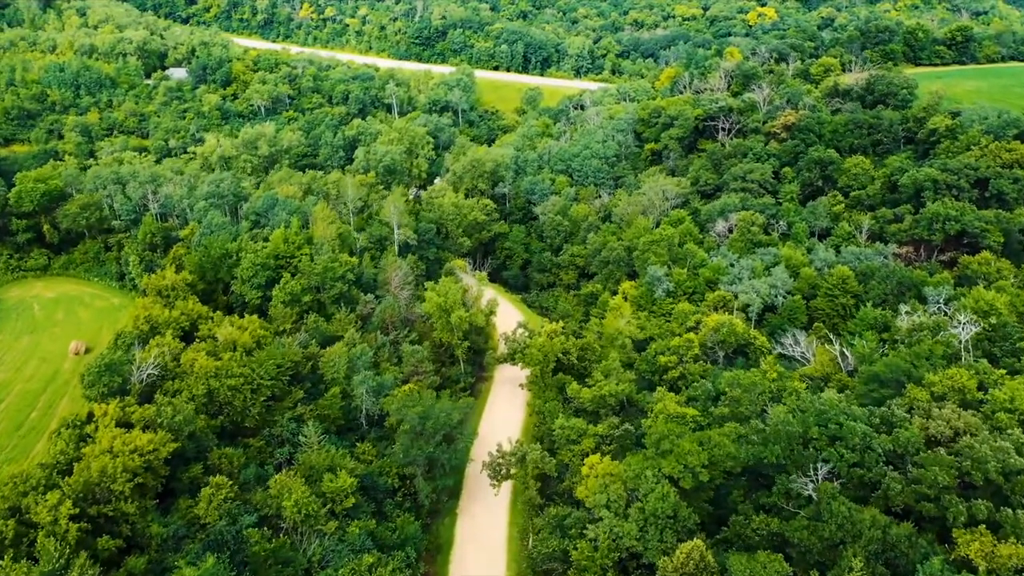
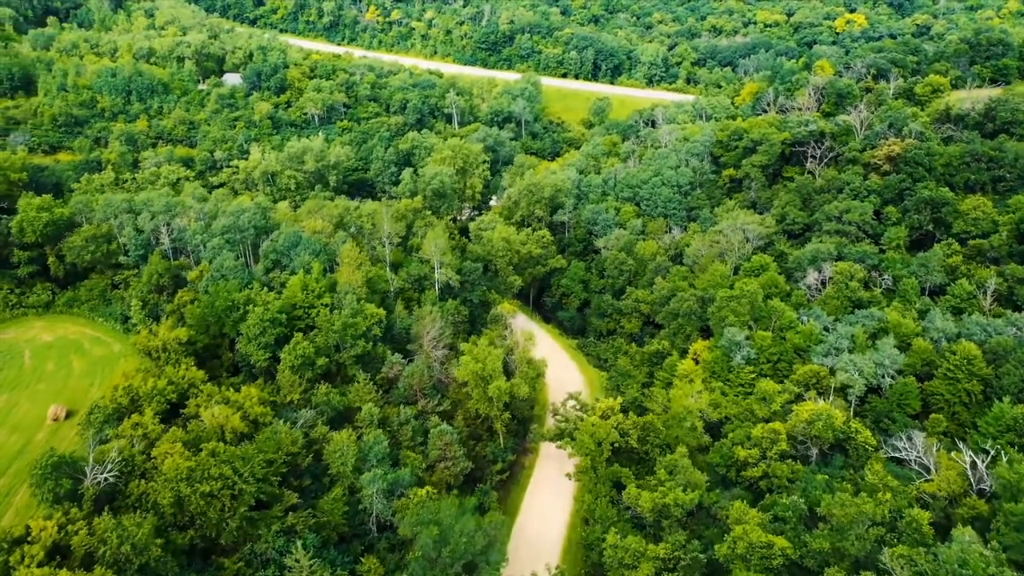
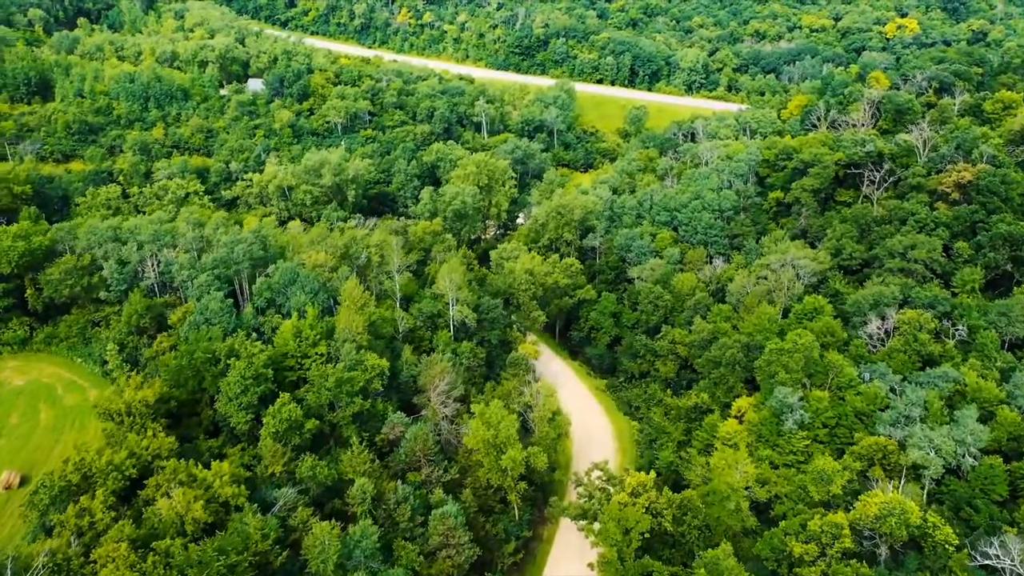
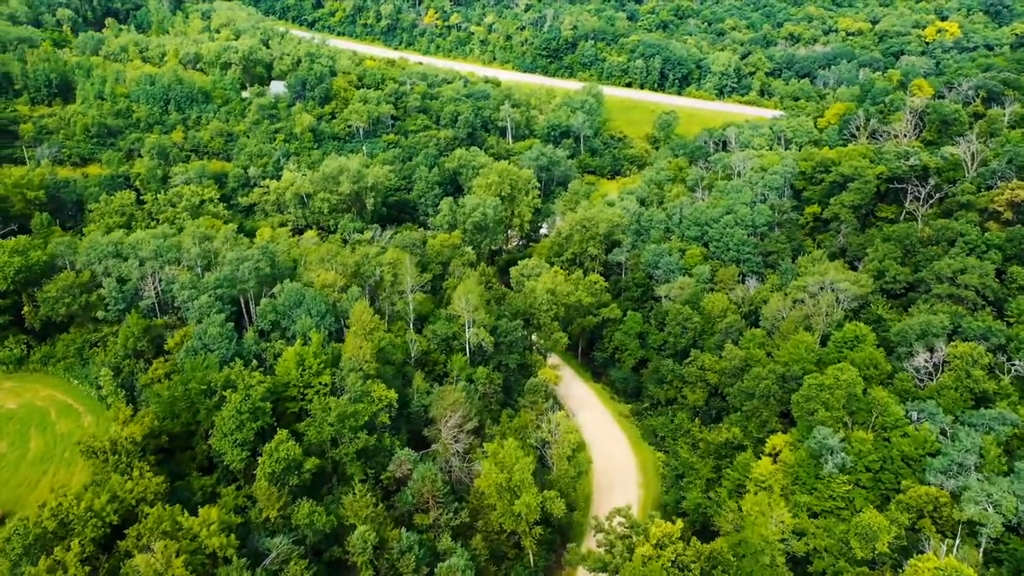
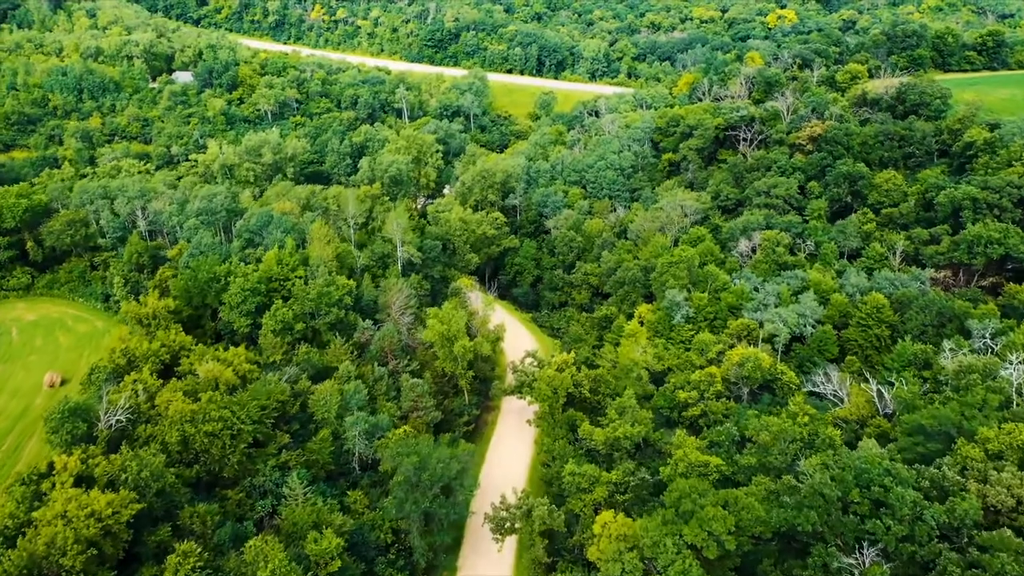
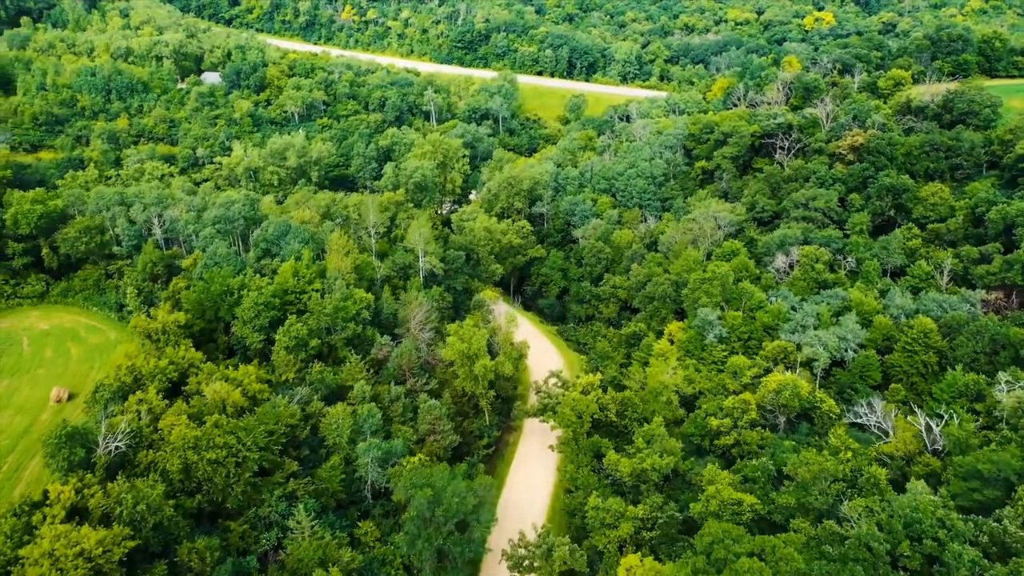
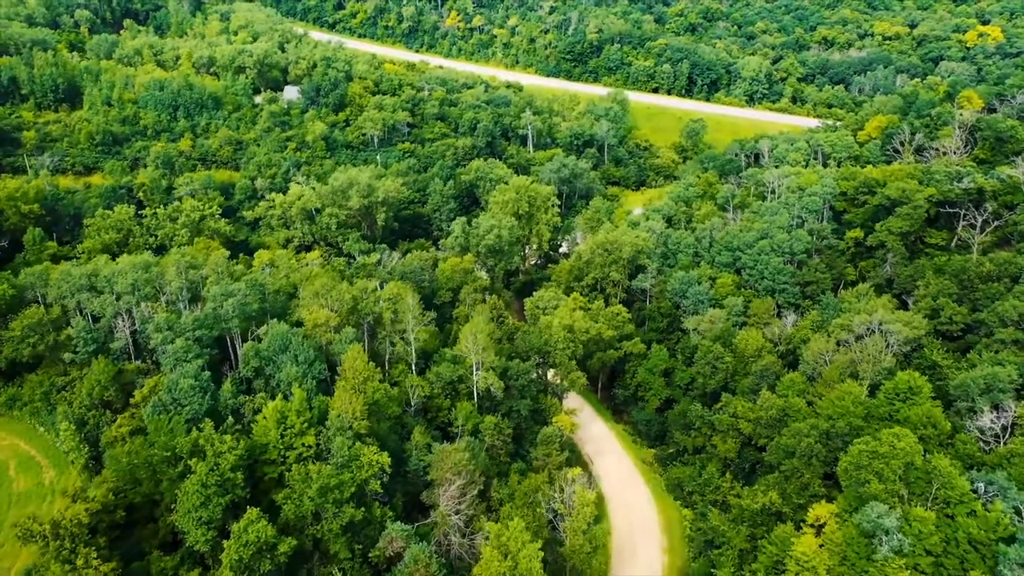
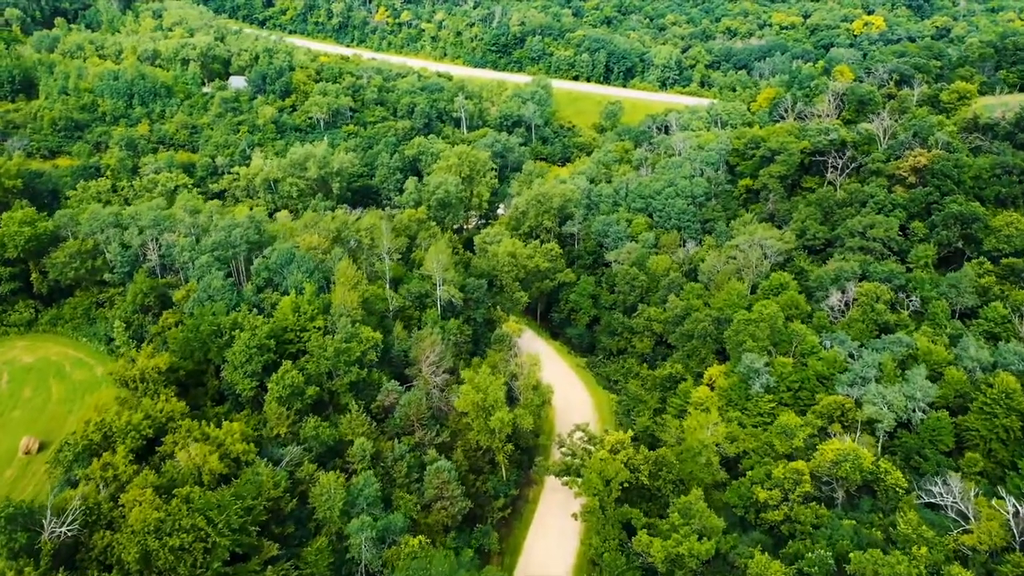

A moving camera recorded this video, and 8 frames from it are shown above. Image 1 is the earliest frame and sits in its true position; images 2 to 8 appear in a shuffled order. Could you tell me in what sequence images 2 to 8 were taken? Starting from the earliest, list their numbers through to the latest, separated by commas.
5, 6, 2, 8, 3, 4, 7
